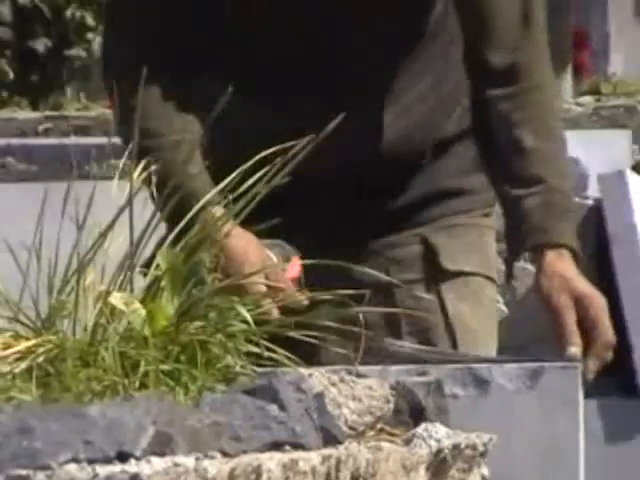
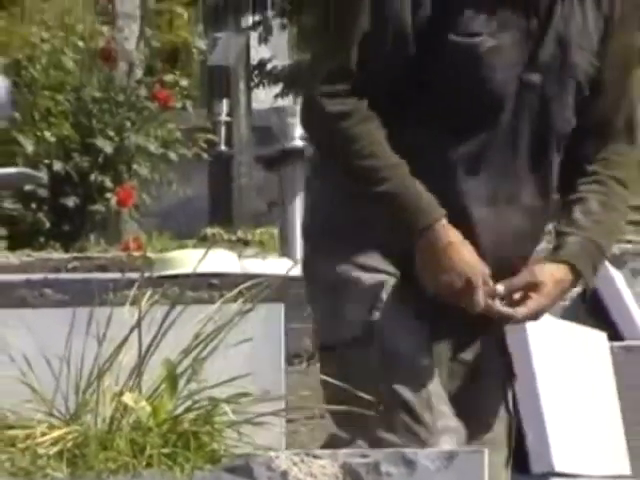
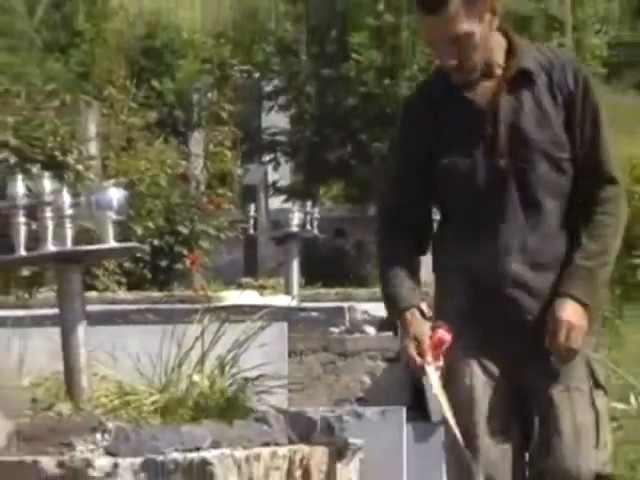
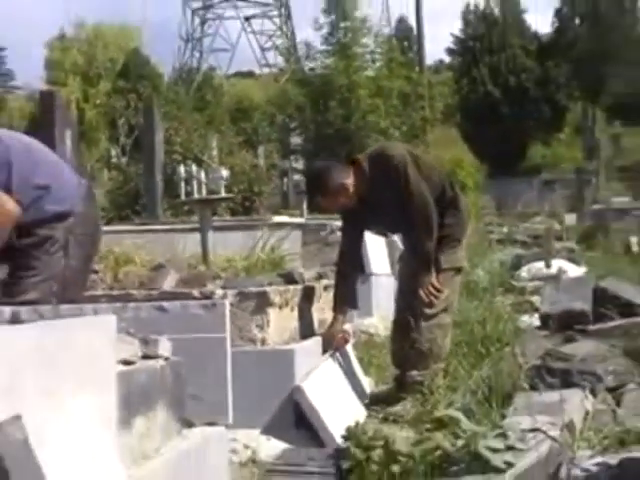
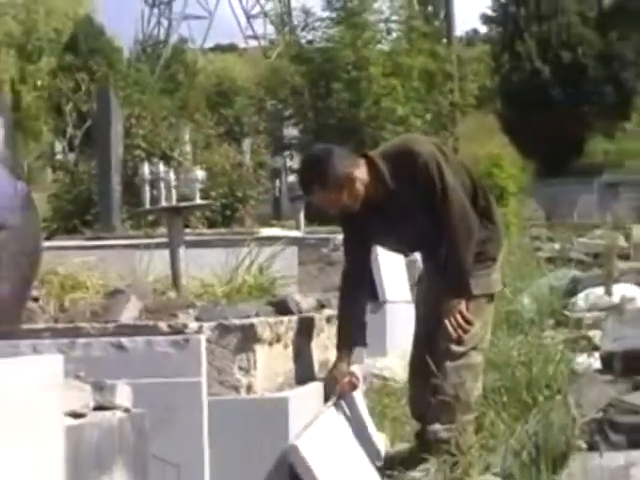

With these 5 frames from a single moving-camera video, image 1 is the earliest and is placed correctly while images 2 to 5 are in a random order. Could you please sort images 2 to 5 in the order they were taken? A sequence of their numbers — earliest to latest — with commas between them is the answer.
2, 3, 5, 4
